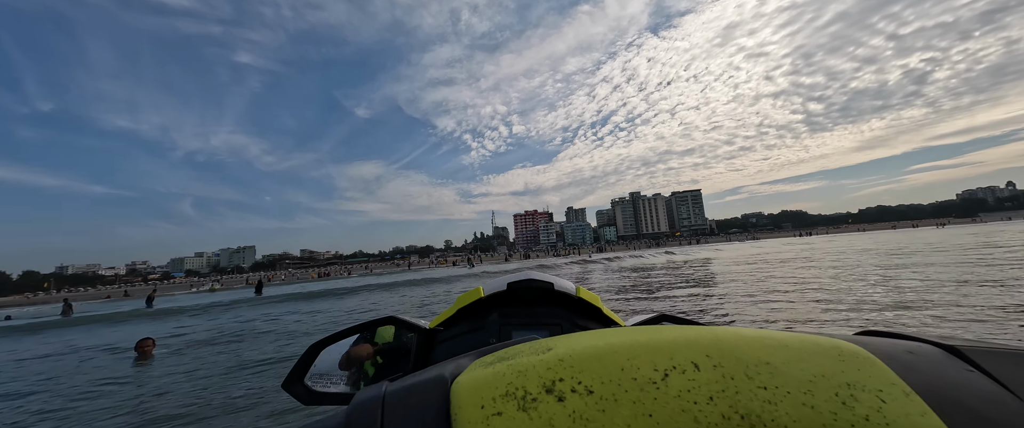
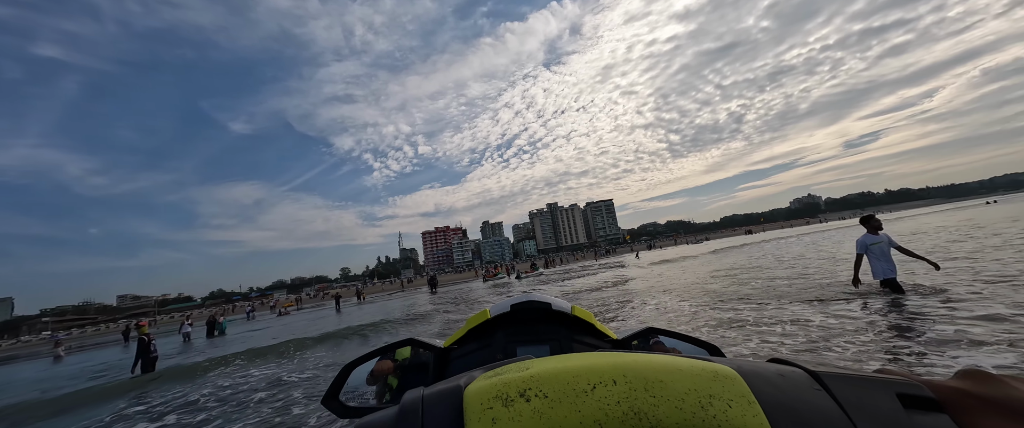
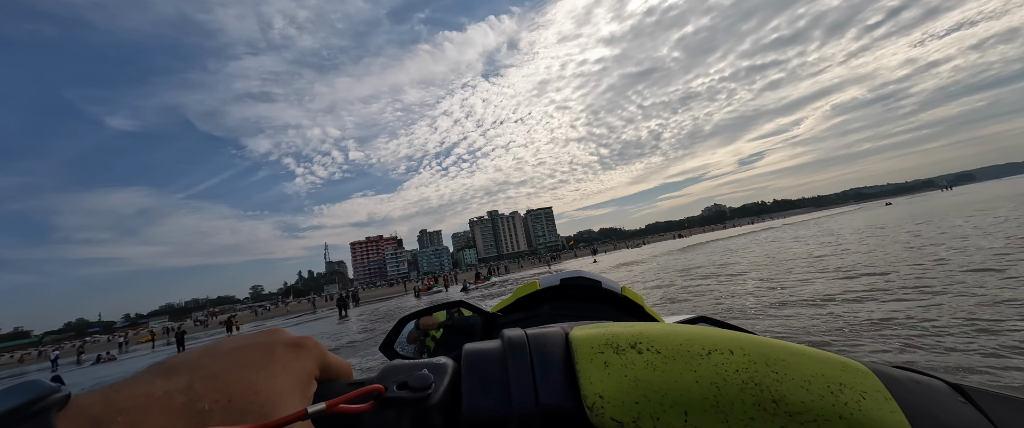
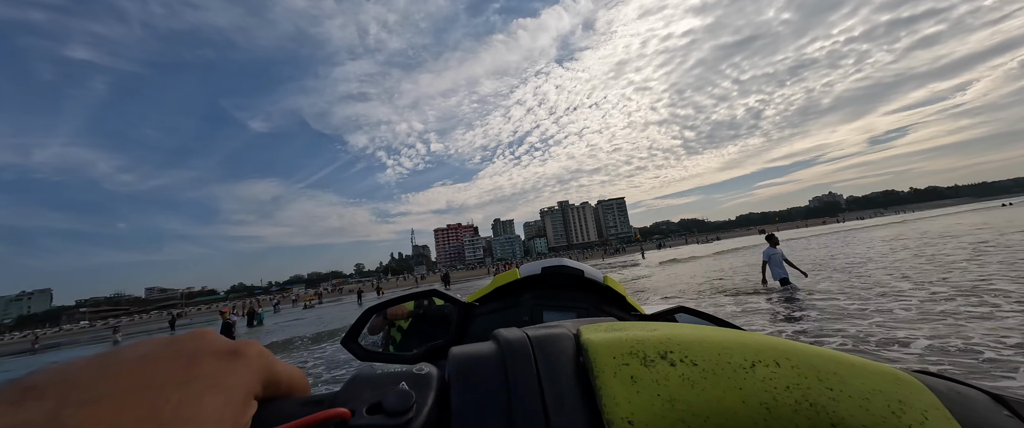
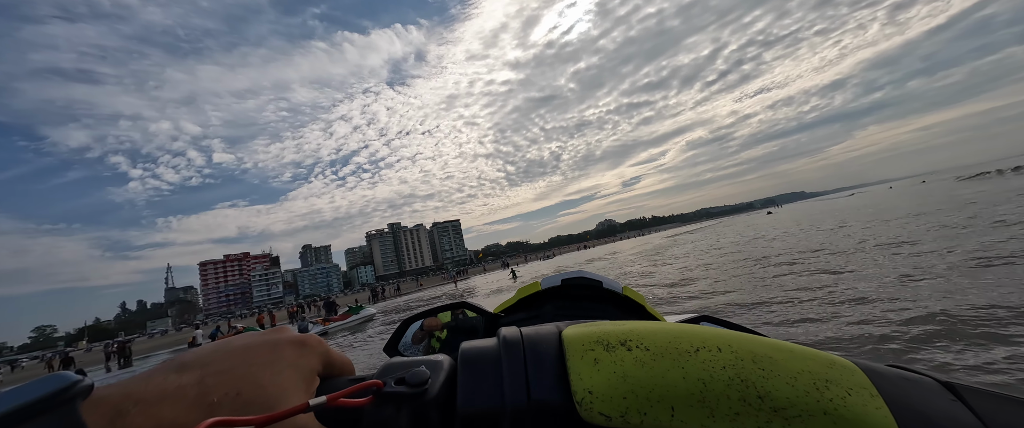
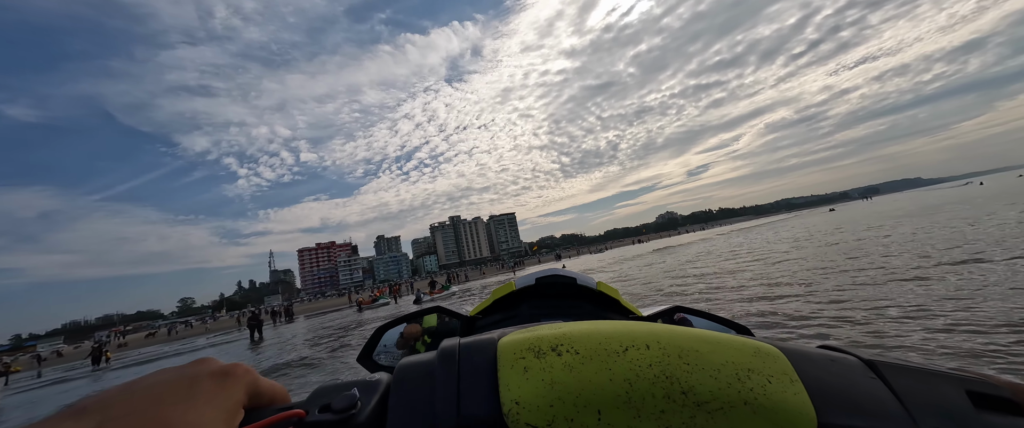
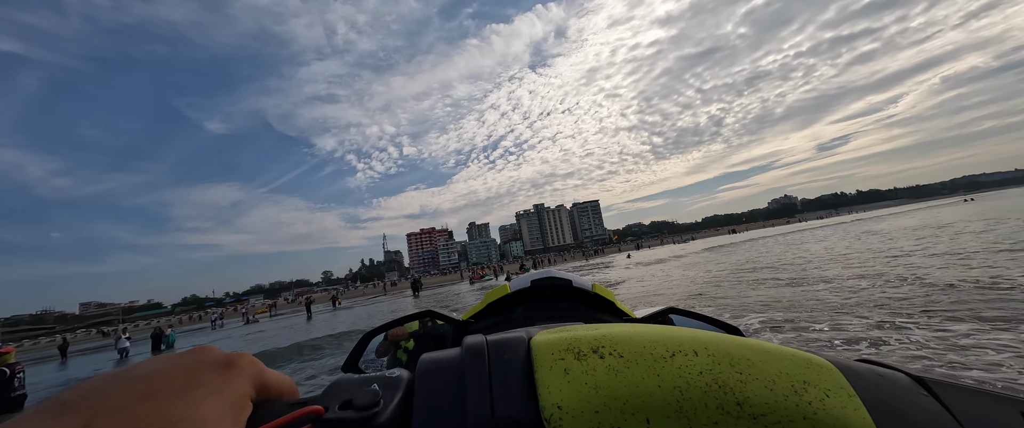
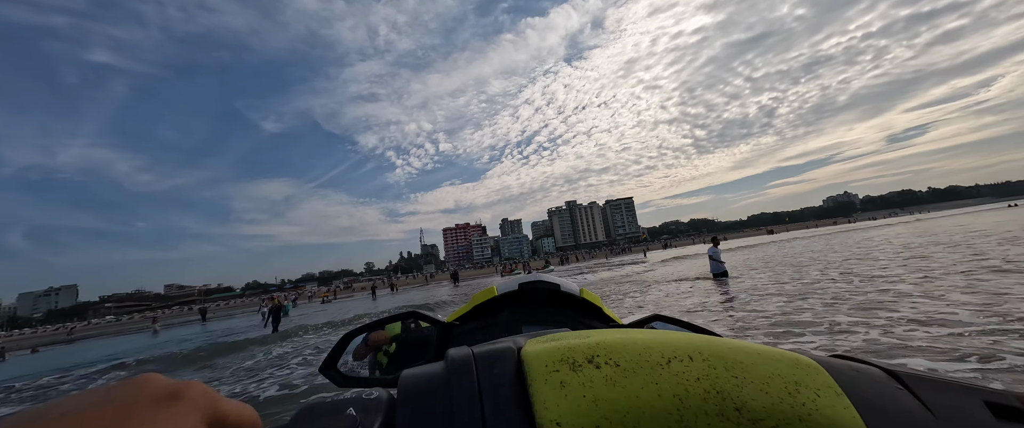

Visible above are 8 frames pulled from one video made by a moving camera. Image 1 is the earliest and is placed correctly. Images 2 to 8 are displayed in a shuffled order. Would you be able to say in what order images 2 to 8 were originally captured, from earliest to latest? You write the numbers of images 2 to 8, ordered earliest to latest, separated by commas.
8, 4, 2, 7, 3, 6, 5
